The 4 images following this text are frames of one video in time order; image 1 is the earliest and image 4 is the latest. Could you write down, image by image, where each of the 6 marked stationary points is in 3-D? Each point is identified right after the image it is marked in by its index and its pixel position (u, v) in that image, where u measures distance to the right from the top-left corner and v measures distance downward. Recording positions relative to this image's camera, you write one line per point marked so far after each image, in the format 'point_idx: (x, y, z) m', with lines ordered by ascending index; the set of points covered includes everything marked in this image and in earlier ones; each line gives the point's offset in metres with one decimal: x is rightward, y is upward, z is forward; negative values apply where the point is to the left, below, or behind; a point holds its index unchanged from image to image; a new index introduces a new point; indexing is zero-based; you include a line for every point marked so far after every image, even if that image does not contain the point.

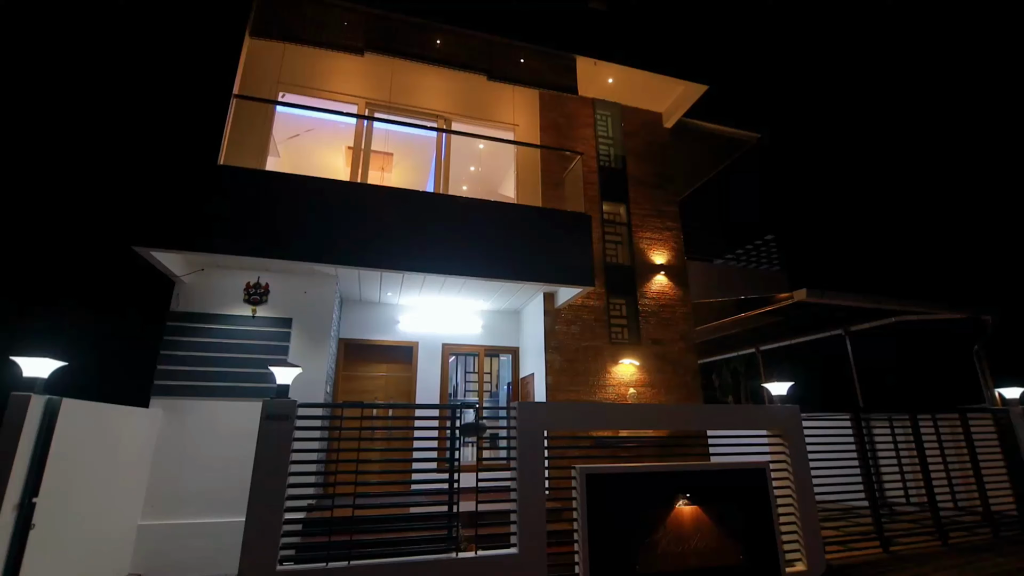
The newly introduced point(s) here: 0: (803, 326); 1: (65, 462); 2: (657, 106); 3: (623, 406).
0: (+5.1, -0.7, +7.8) m
1: (-3.1, -1.3, +3.2) m
2: (+2.5, +3.0, +7.5) m
3: (+1.1, -1.1, +4.0) m
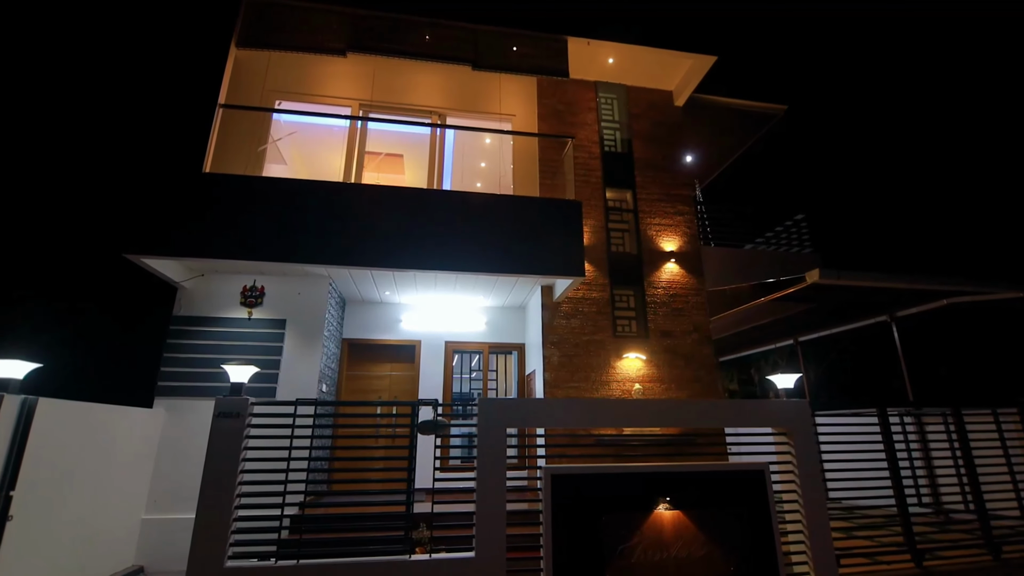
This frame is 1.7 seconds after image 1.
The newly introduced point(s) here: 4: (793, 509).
0: (+5.3, -0.4, +7.1) m
1: (-3.4, -1.4, +3.4) m
2: (+2.4, +3.2, +7.0) m
3: (+0.8, -0.9, +3.7) m
4: (+2.3, -1.7, +3.7) m
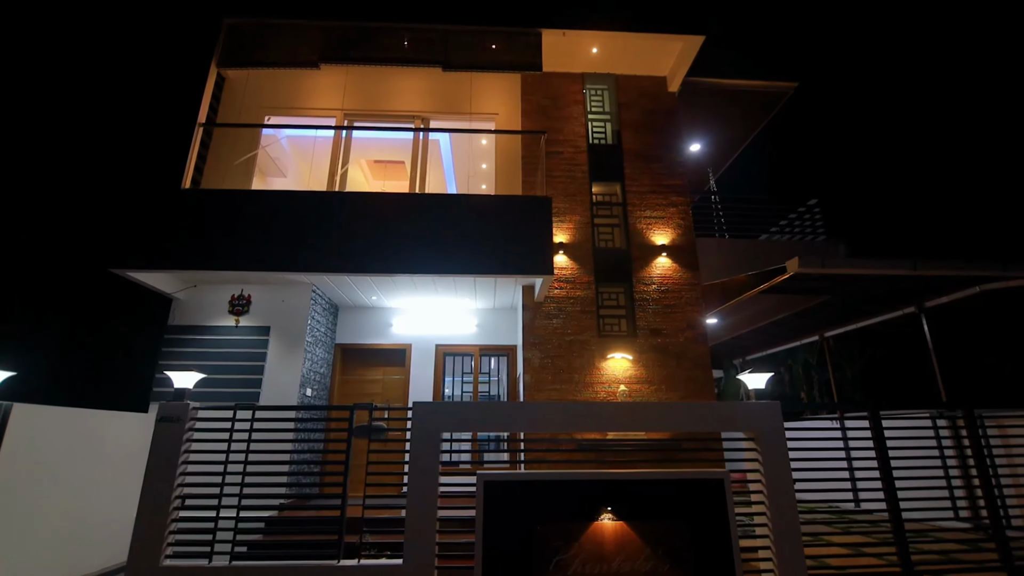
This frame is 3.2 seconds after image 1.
0: (+5.1, -0.2, +6.4) m
1: (-3.9, -1.5, +3.6) m
2: (+2.2, +3.3, +6.7) m
3: (+0.4, -0.9, +3.6) m
4: (+1.8, -1.6, +3.3) m
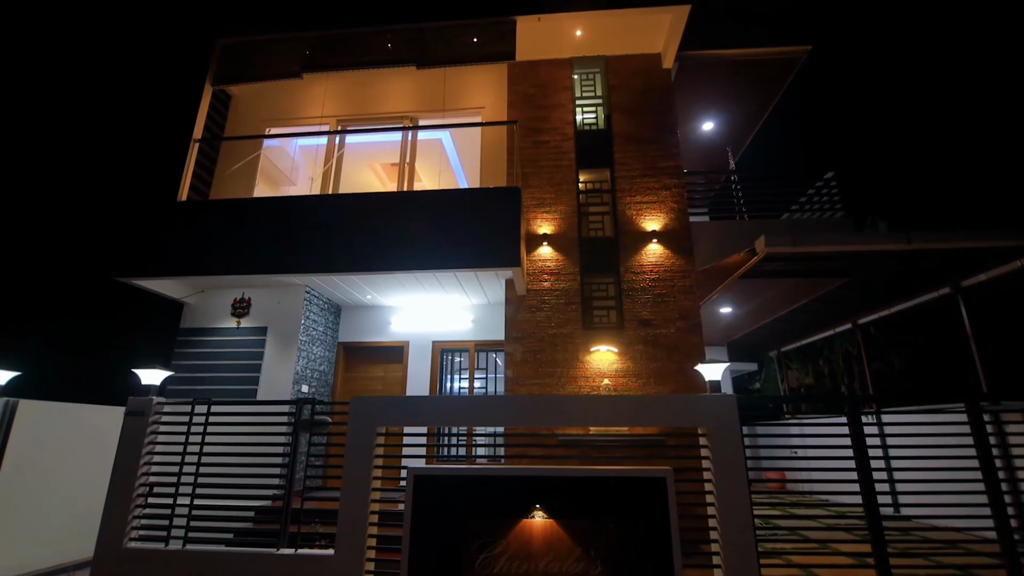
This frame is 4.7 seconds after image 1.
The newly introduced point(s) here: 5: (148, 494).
0: (+5.0, 0.0, +5.8) m
1: (-4.2, -1.6, +4.1) m
2: (+2.0, +3.4, +6.3) m
3: (-0.1, -0.9, +3.5) m
4: (+1.4, -1.5, +3.1) m
5: (-2.7, -1.5, +3.3) m
